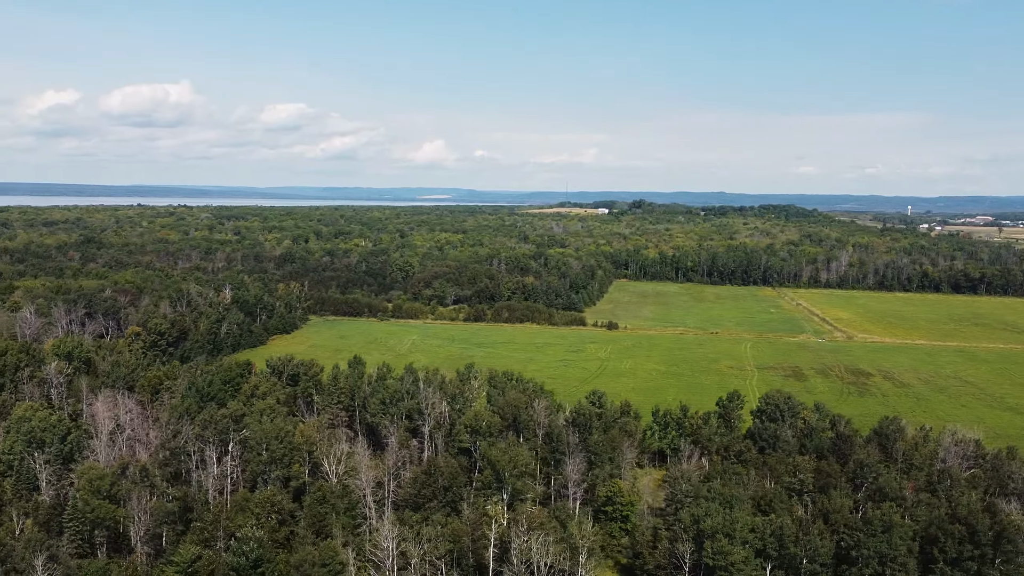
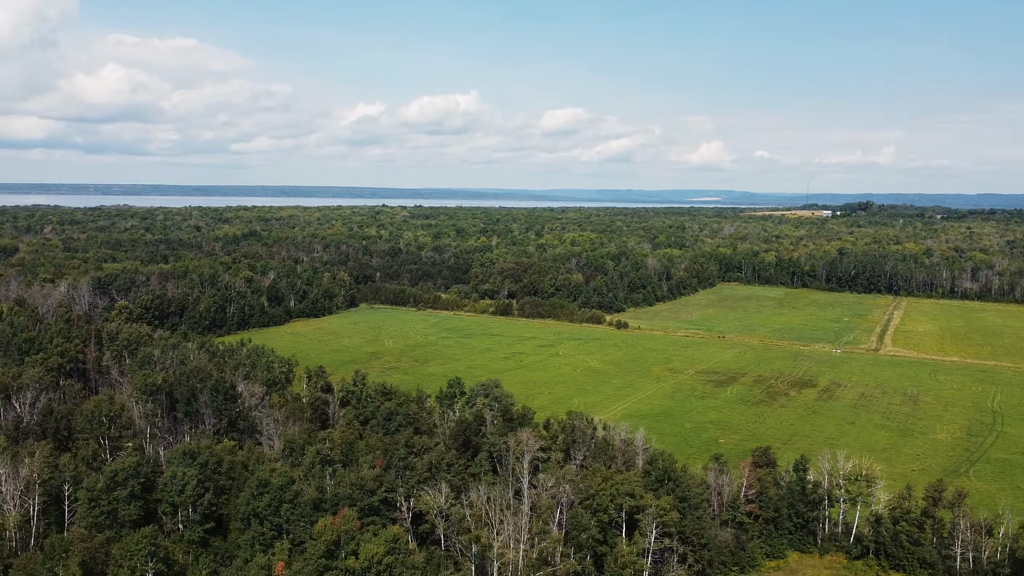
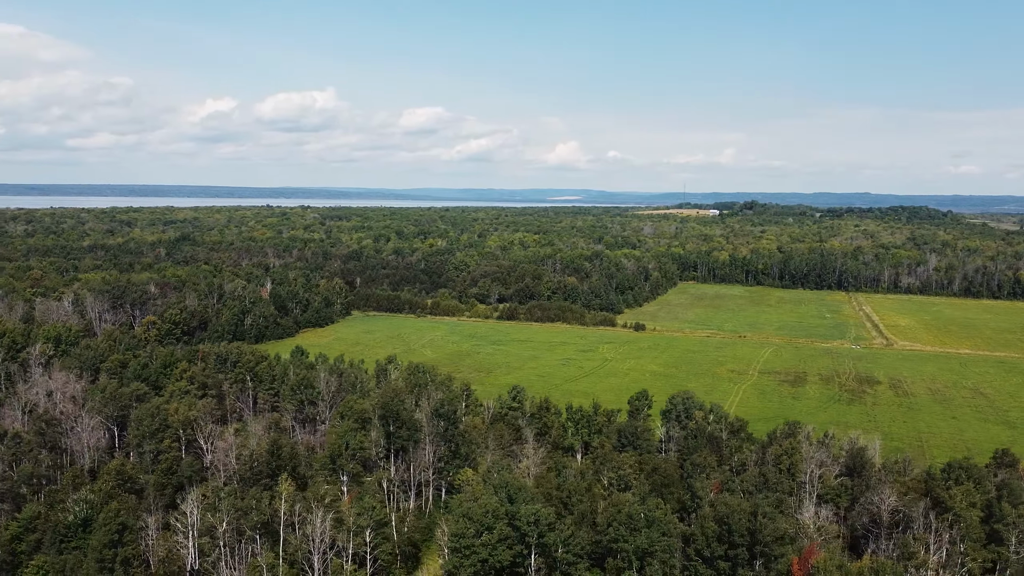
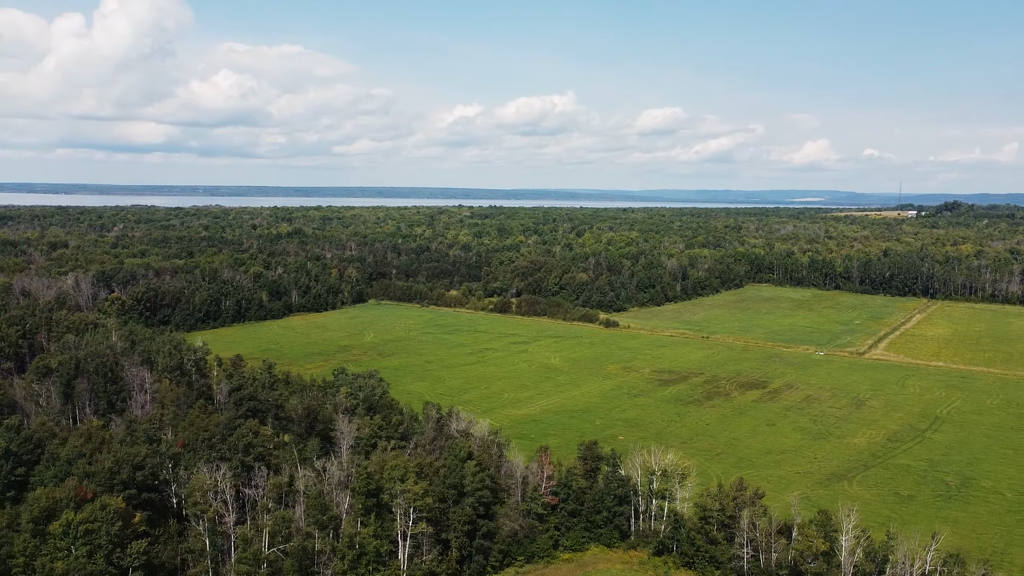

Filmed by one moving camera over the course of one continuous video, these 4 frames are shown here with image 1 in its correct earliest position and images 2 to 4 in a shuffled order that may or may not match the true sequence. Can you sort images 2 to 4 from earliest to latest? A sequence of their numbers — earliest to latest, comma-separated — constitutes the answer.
3, 2, 4
